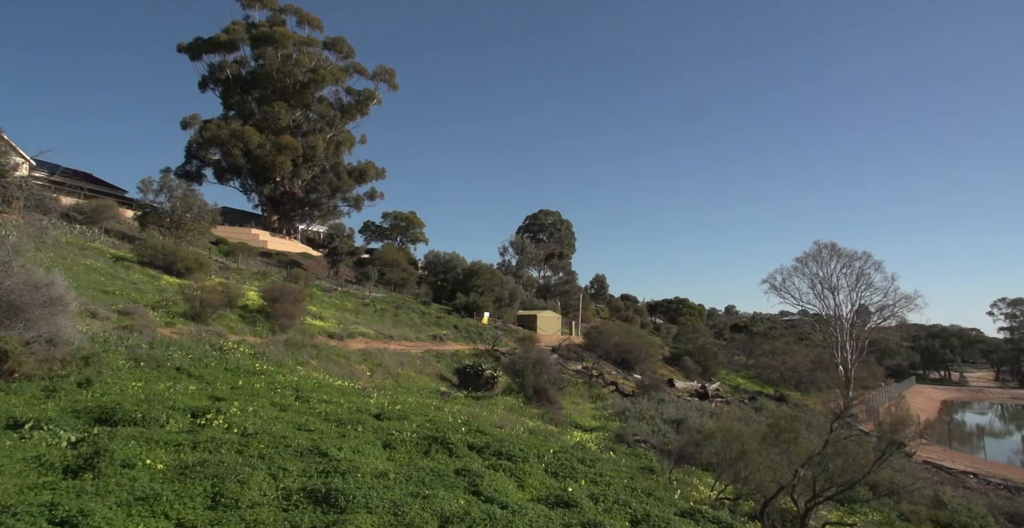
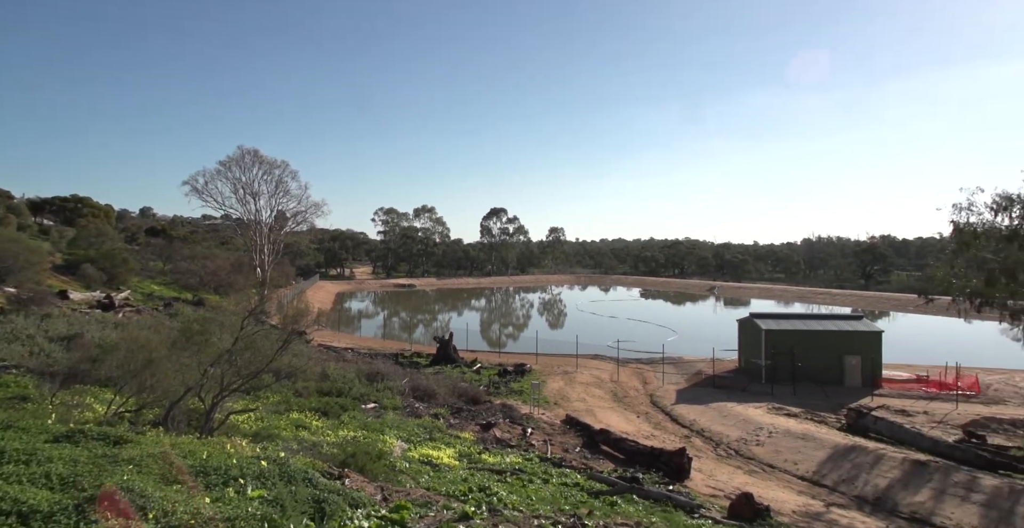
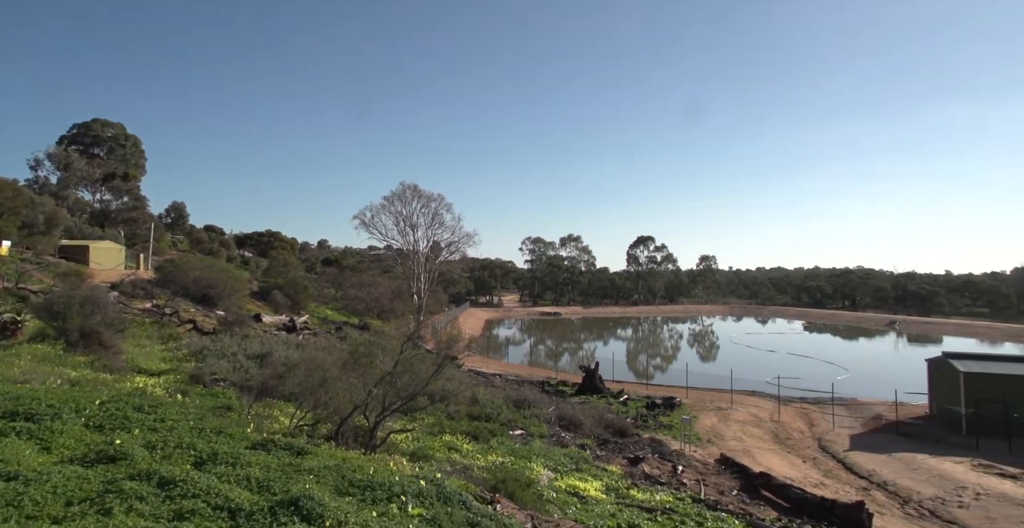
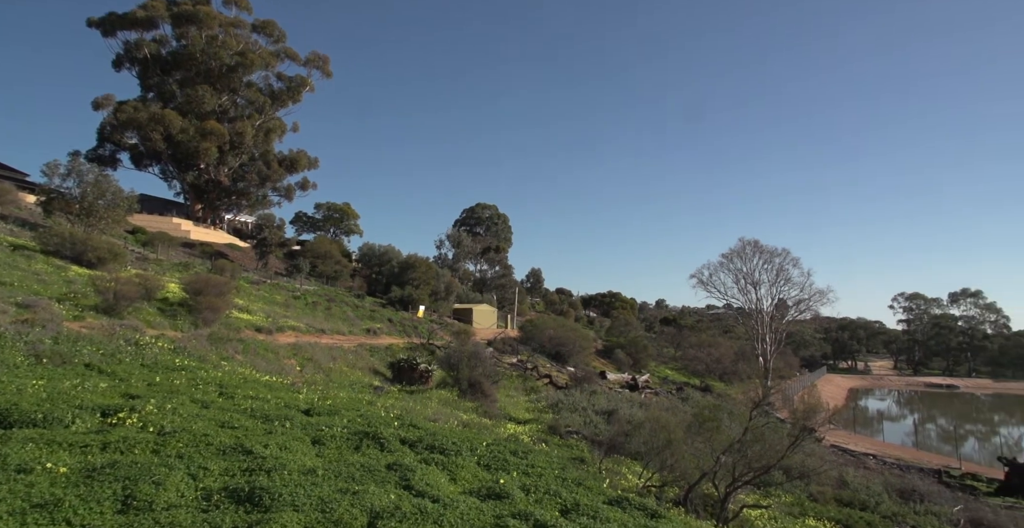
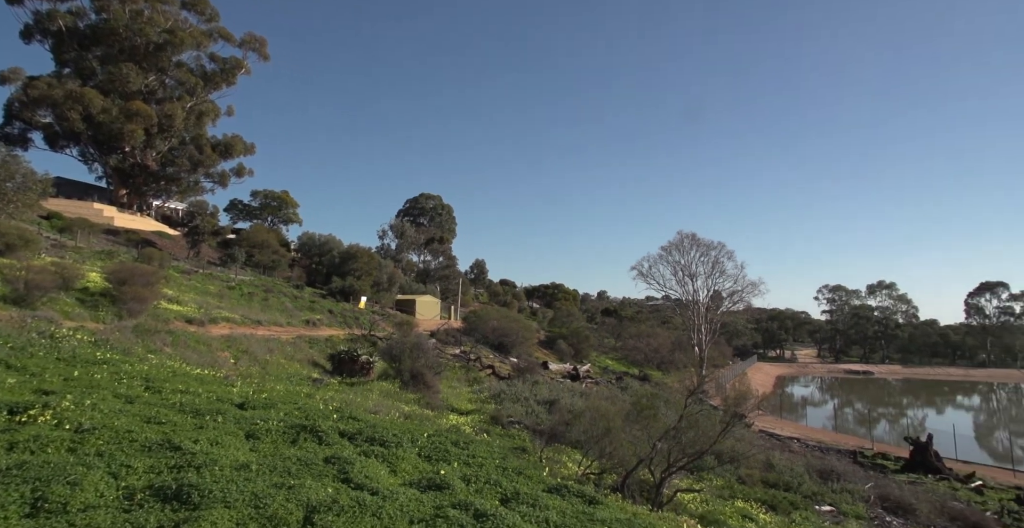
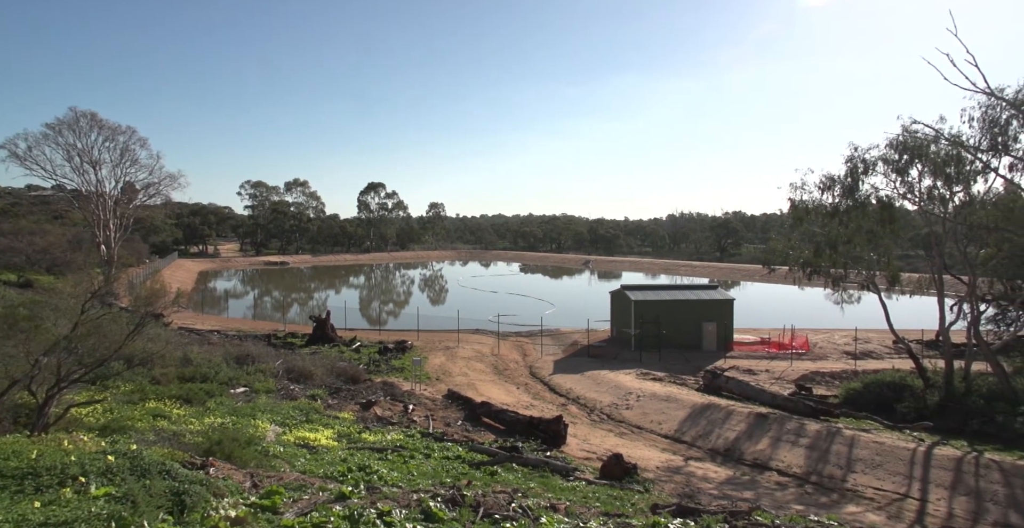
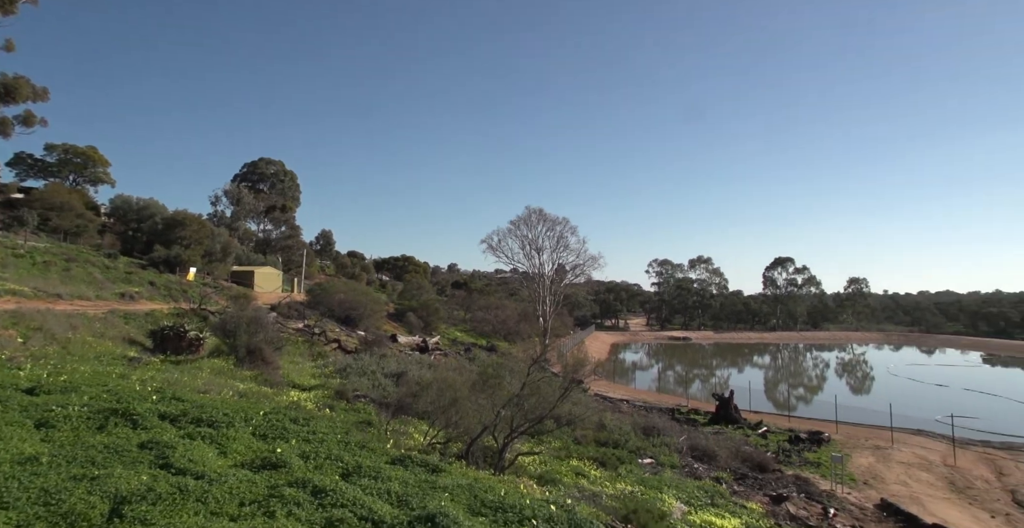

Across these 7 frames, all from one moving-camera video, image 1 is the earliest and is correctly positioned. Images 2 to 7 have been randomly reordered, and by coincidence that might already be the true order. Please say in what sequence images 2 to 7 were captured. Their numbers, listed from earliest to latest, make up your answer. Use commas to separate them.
4, 5, 7, 3, 2, 6
